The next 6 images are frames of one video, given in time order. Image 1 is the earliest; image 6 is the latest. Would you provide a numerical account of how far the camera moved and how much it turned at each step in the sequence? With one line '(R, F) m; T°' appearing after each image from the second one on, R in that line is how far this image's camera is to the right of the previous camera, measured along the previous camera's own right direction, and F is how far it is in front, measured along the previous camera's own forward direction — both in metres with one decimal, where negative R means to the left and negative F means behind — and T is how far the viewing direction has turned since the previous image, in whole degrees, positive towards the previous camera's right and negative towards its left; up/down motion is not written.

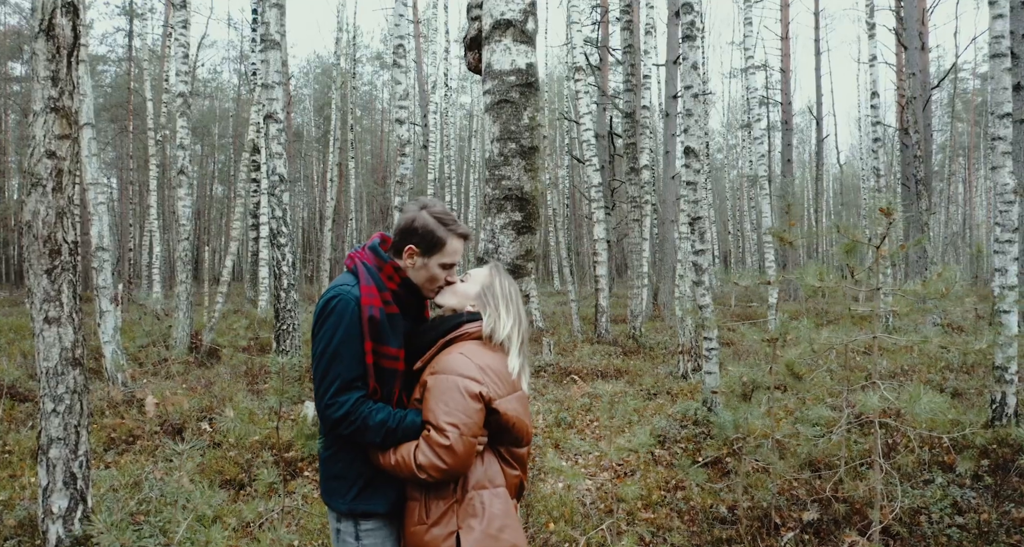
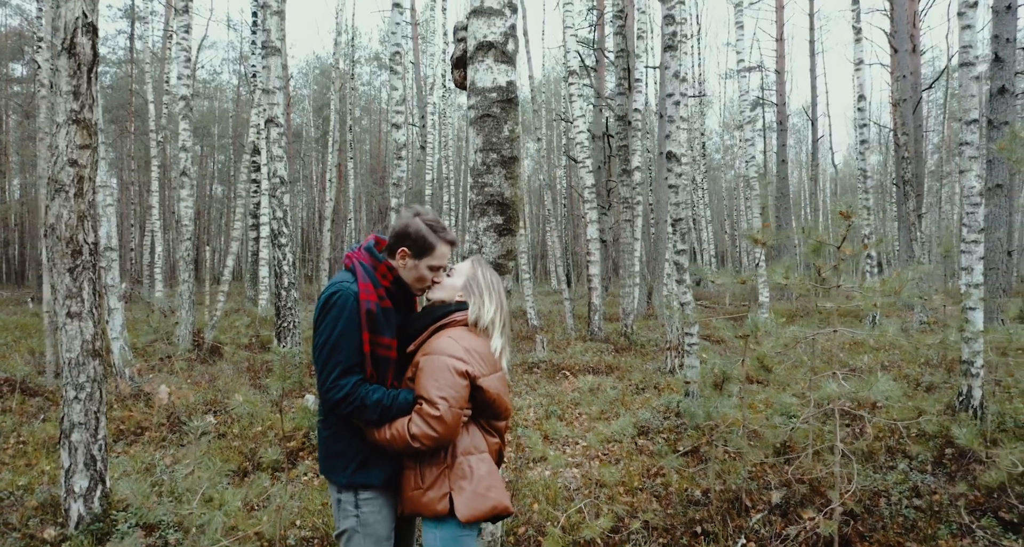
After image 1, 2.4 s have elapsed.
(+0.1, -0.3) m; 0°
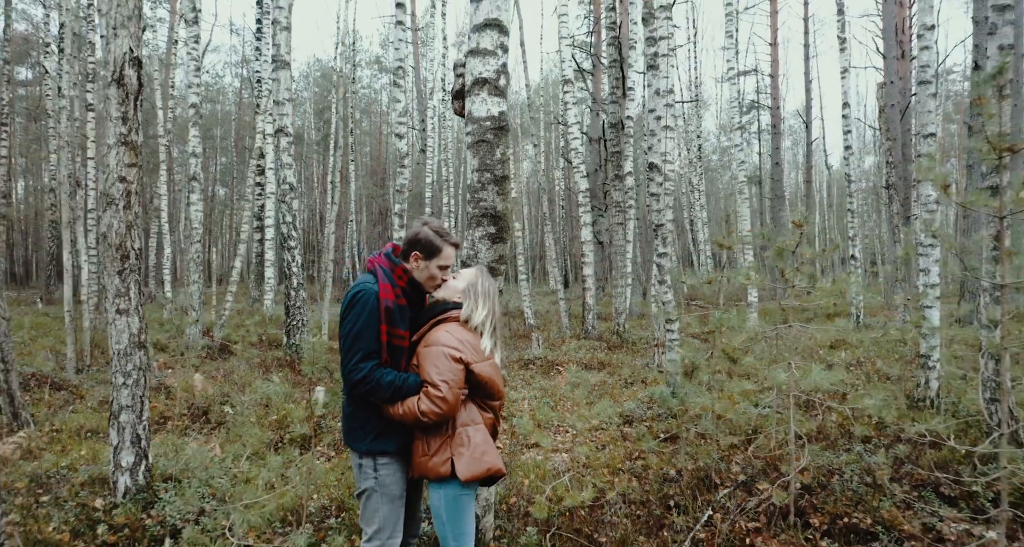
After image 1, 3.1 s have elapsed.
(+0.1, -0.6) m; 0°
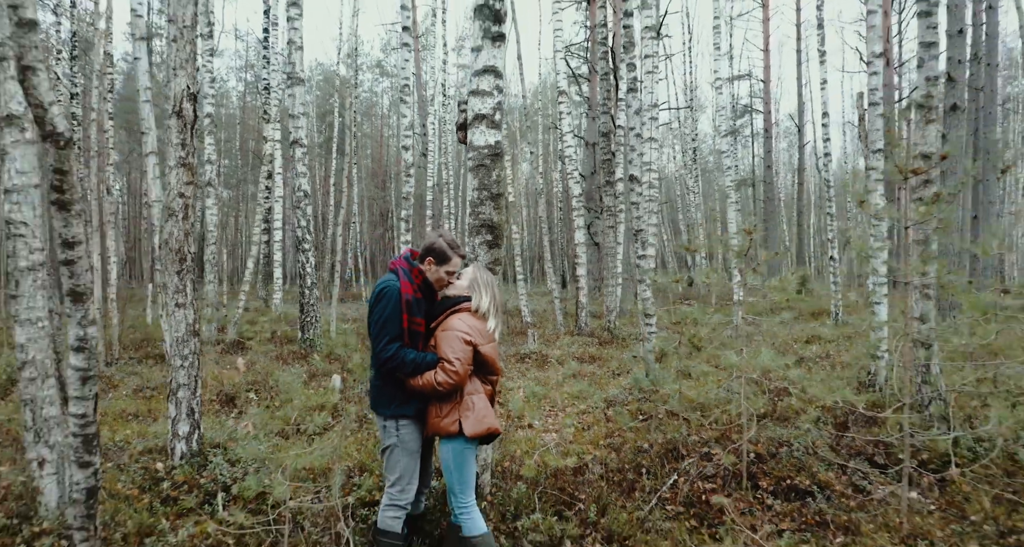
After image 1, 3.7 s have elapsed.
(0.0, -0.9) m; 0°
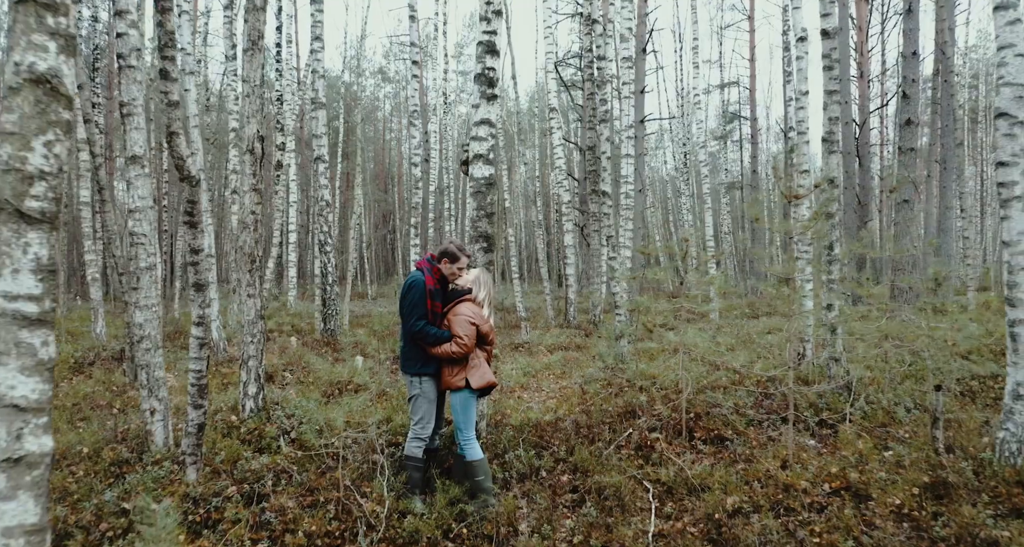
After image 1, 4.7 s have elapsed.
(+0.1, -1.7) m; 0°
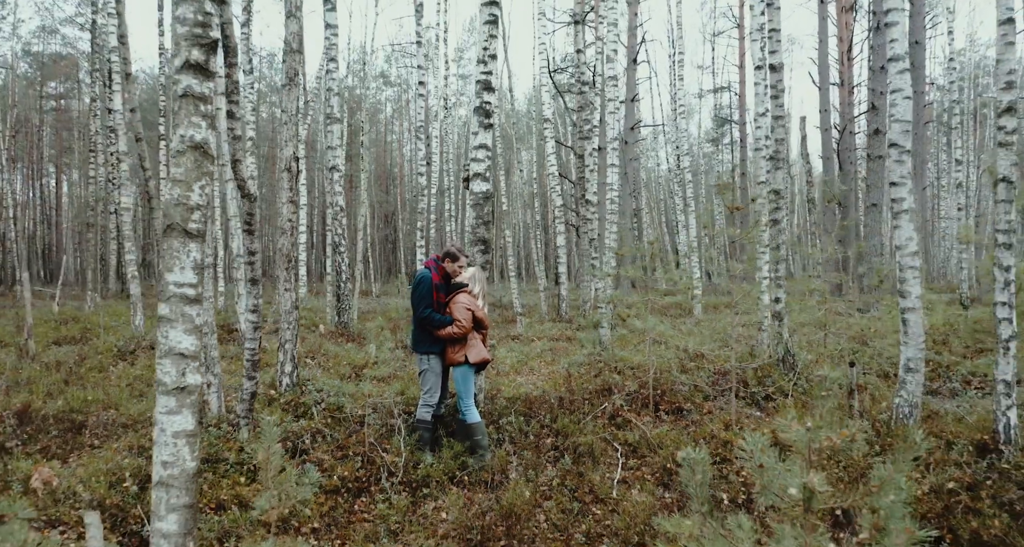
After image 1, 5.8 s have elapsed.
(+0.1, -1.4) m; 0°
